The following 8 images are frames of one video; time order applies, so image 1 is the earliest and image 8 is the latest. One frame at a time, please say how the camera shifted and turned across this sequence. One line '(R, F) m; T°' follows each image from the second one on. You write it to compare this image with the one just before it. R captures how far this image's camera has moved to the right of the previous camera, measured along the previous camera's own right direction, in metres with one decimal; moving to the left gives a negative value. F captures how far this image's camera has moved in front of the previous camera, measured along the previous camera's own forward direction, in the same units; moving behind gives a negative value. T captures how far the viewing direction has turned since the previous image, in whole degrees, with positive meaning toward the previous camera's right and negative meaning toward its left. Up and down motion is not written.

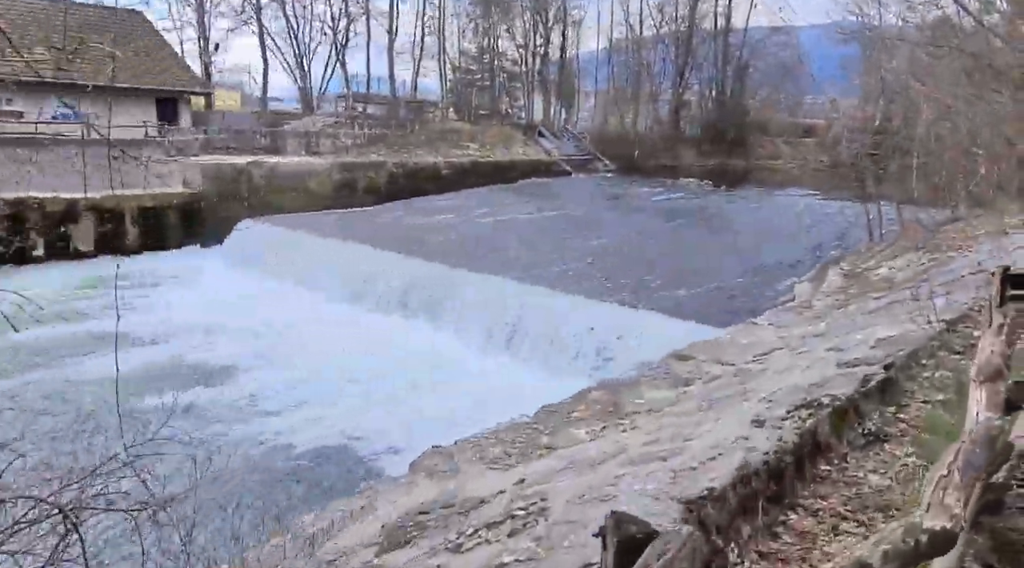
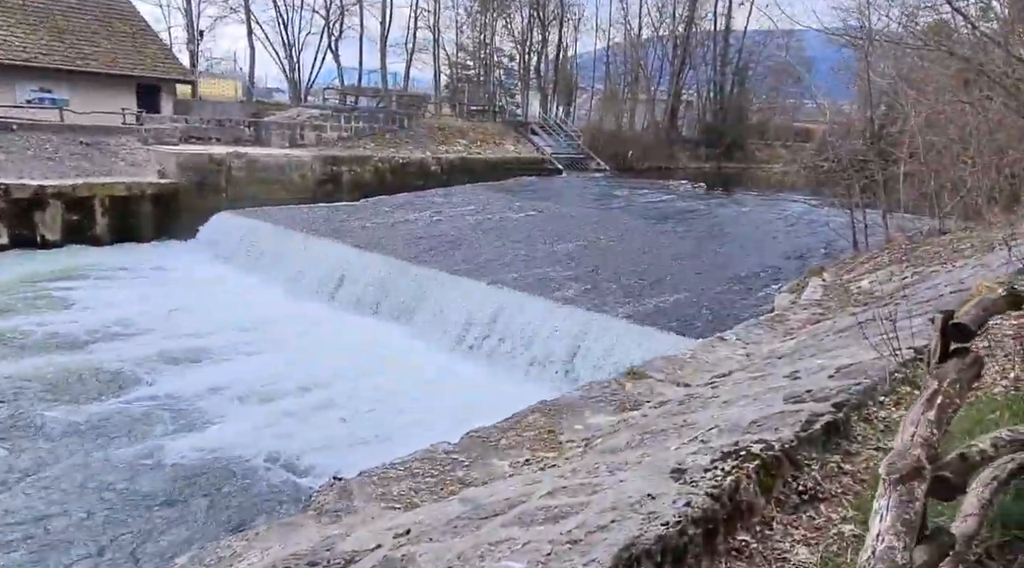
(+0.3, +0.4) m; 0°
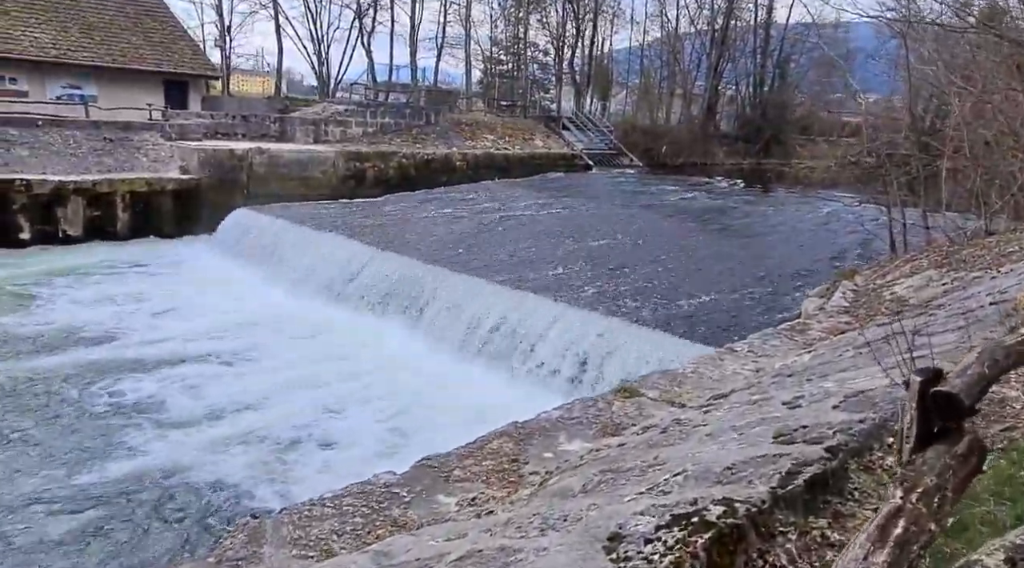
(+0.3, +0.4) m; -3°
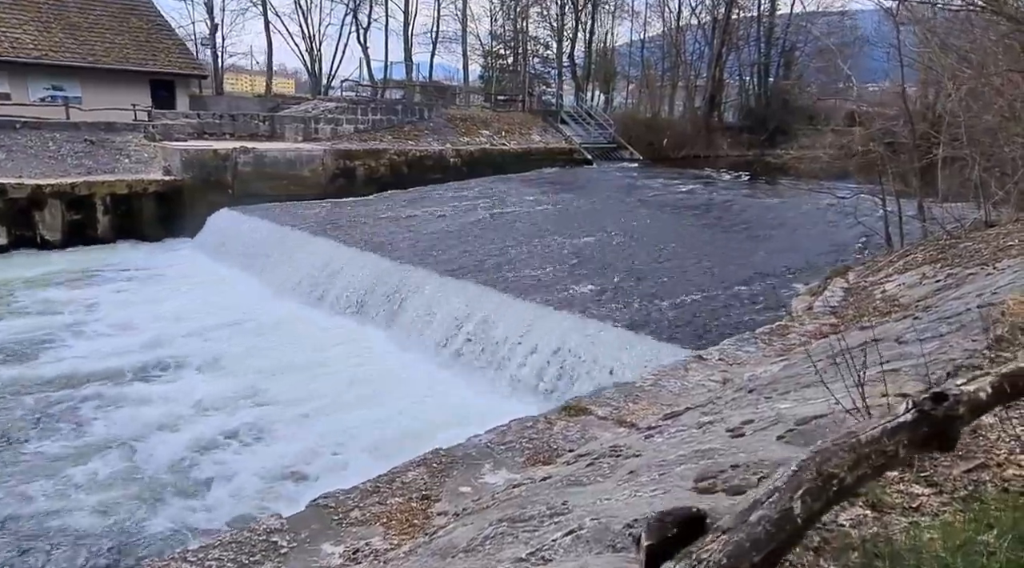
(+0.3, +0.4) m; -1°
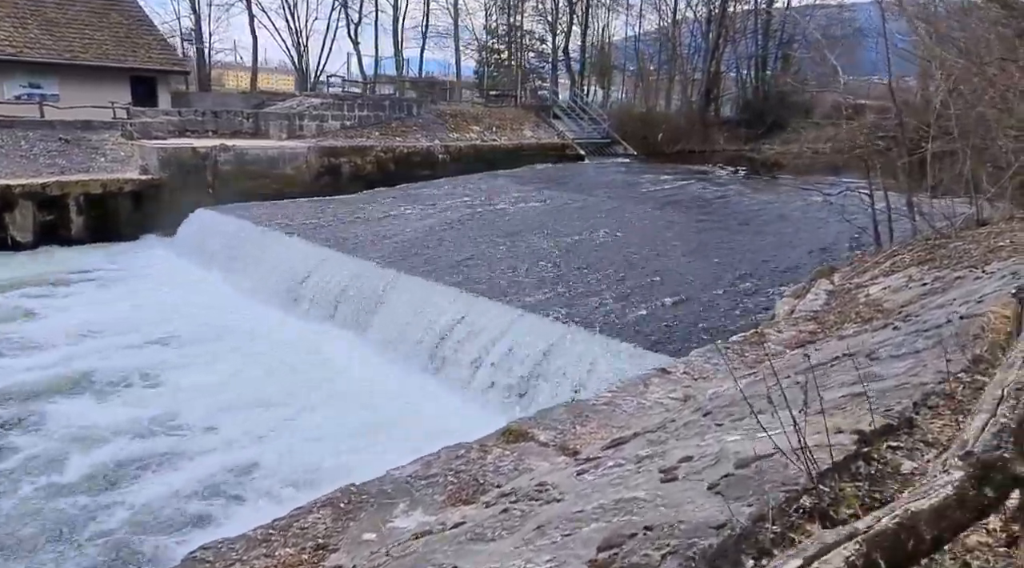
(+0.3, +0.3) m; 0°
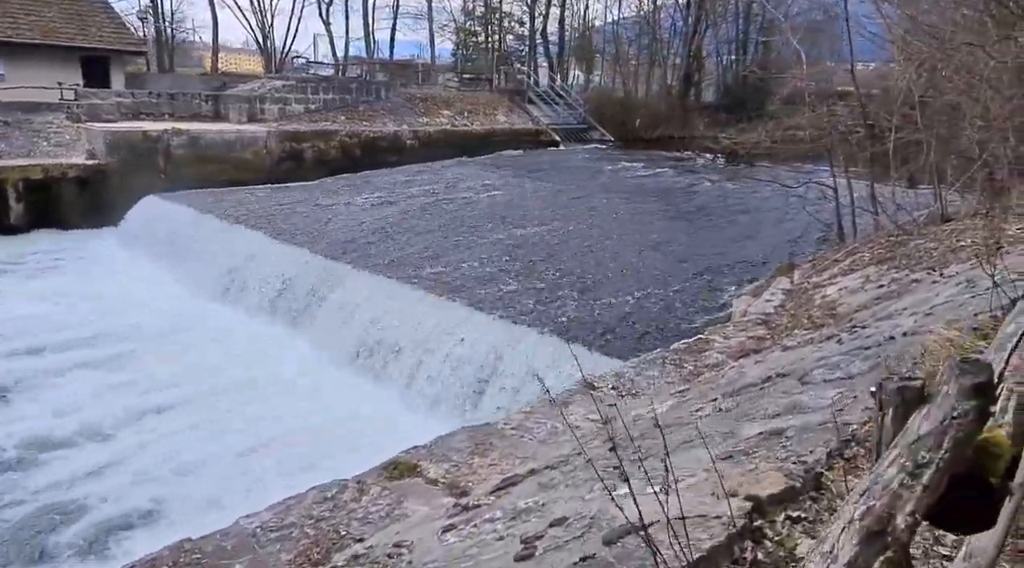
(+0.3, +0.4) m; +1°
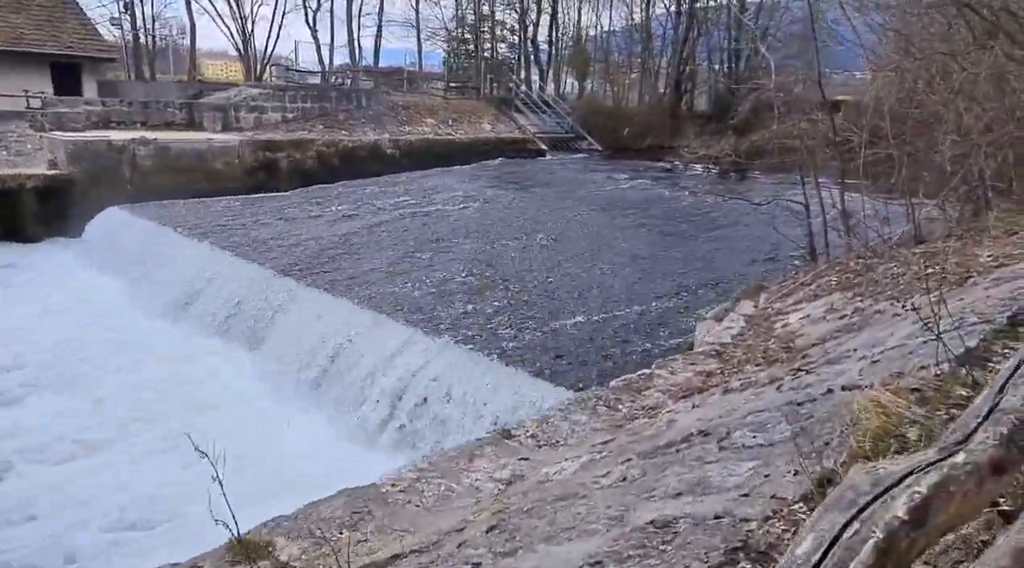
(+0.4, +0.4) m; 0°
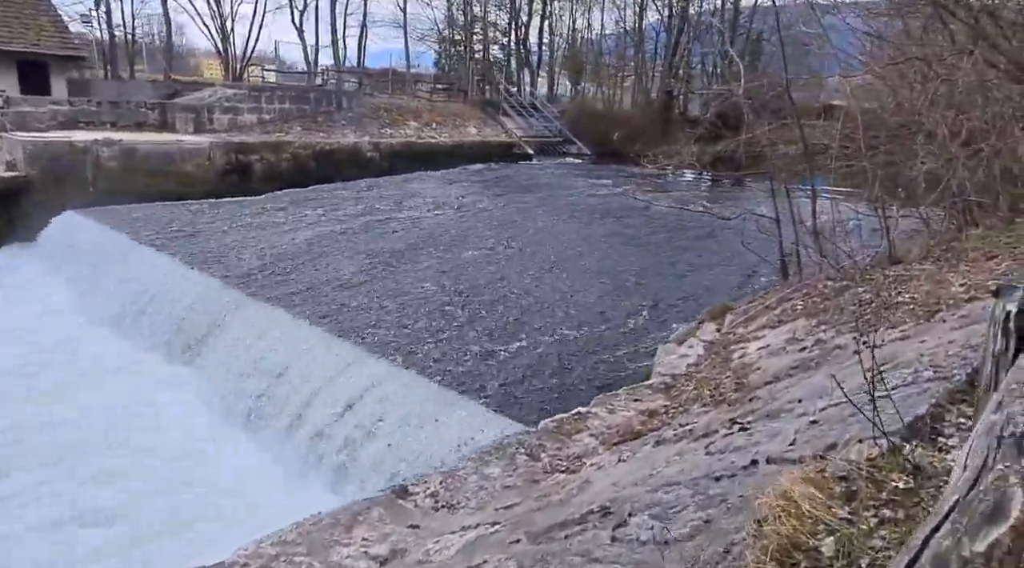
(+0.4, +0.4) m; 0°
